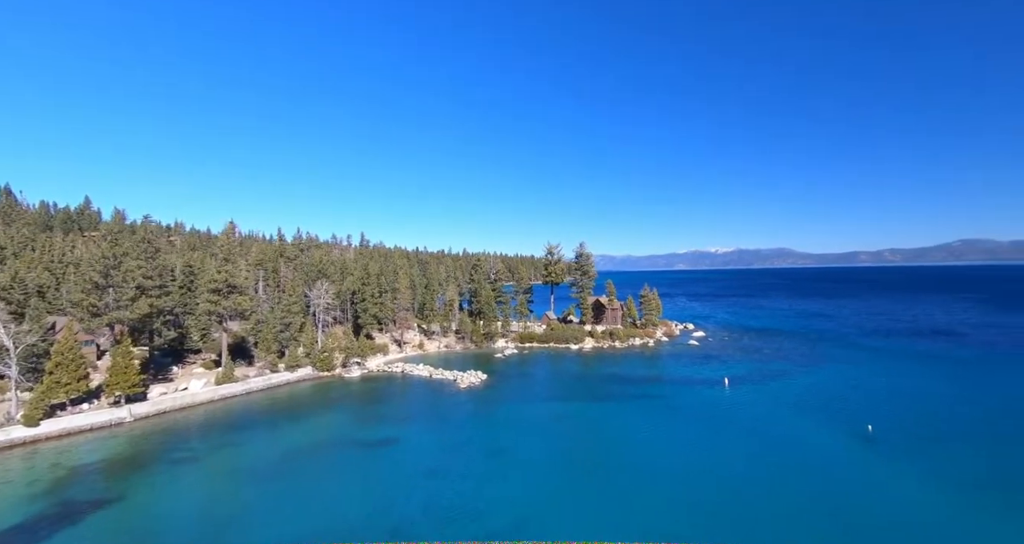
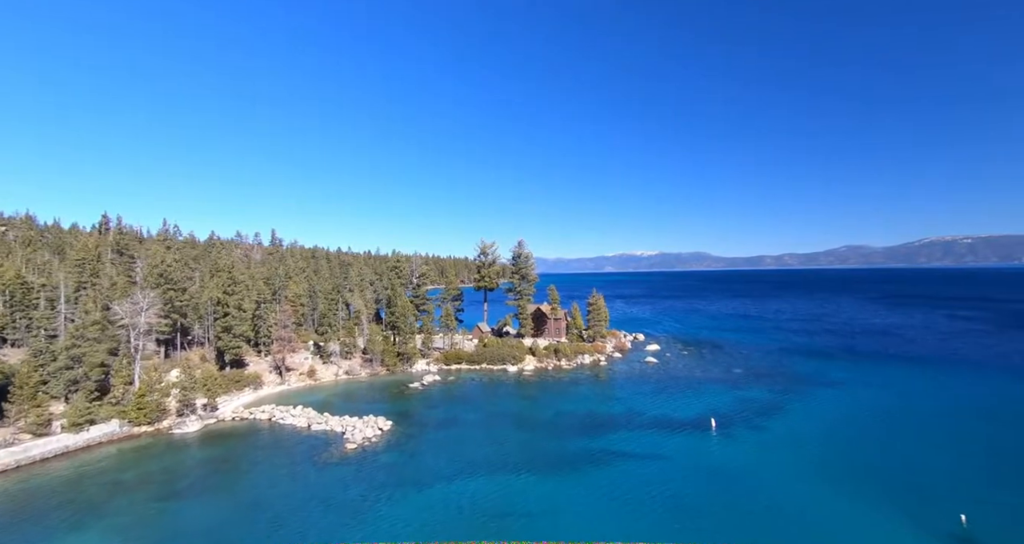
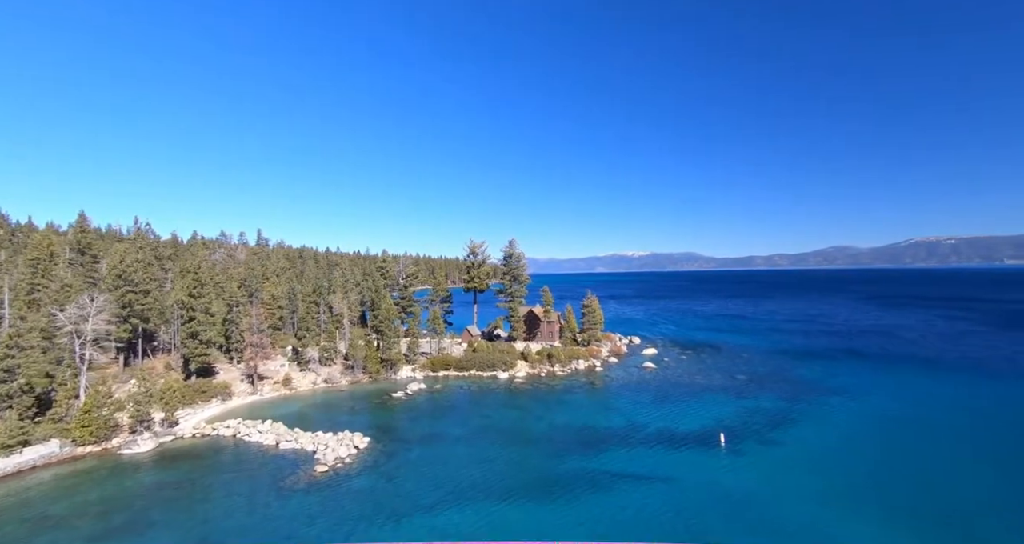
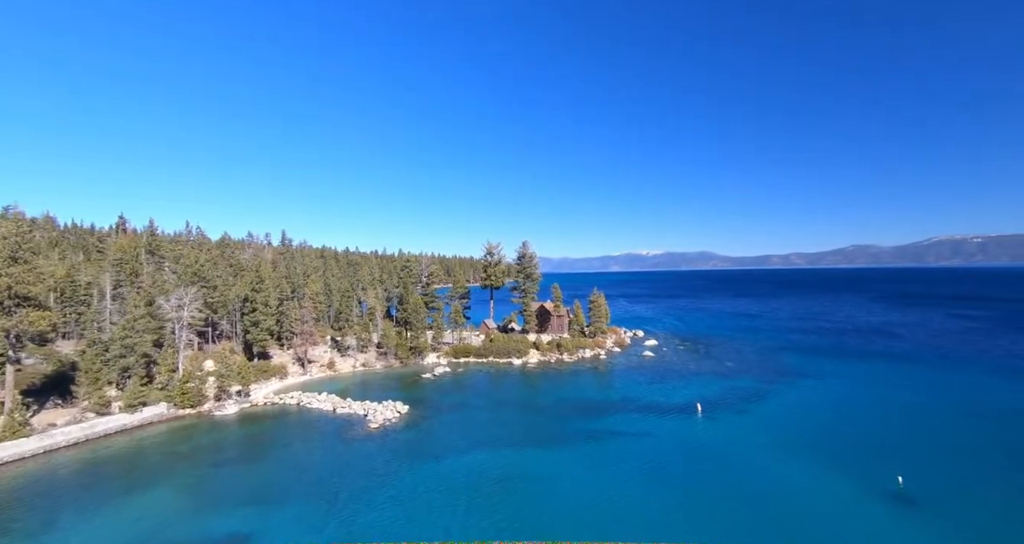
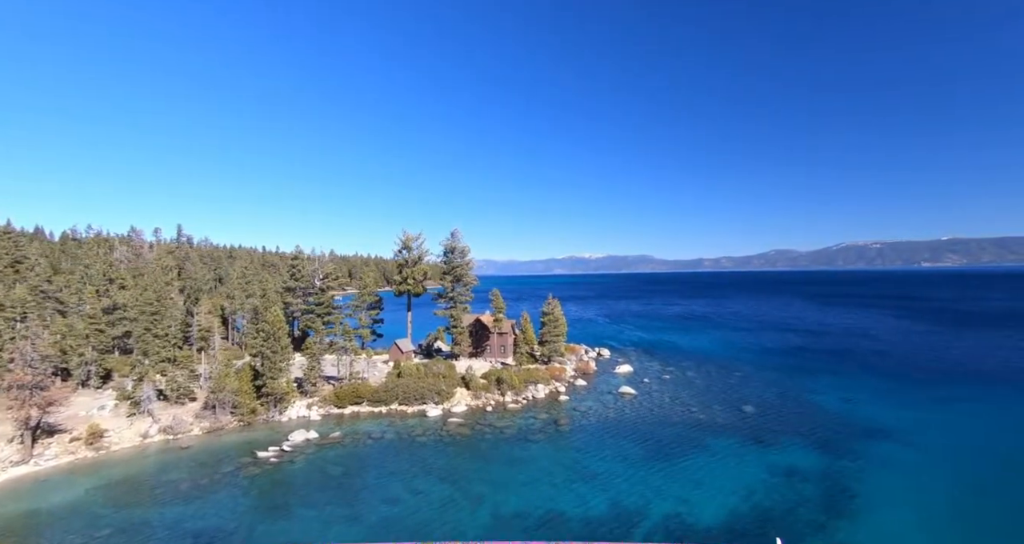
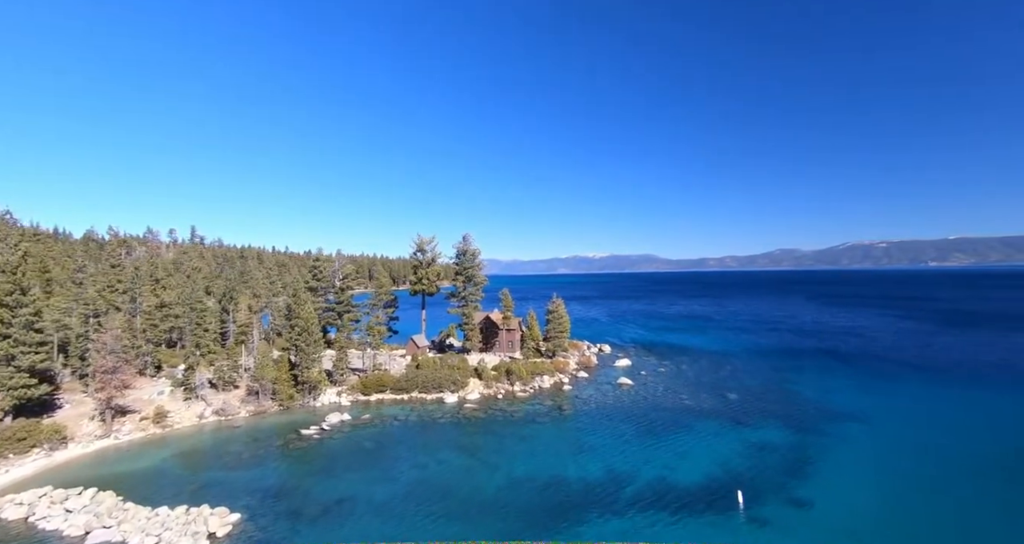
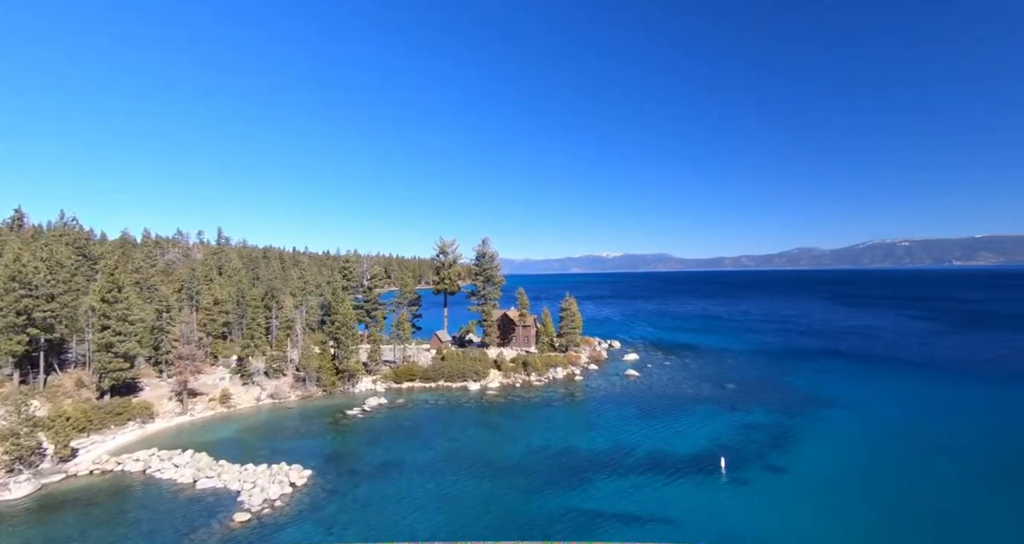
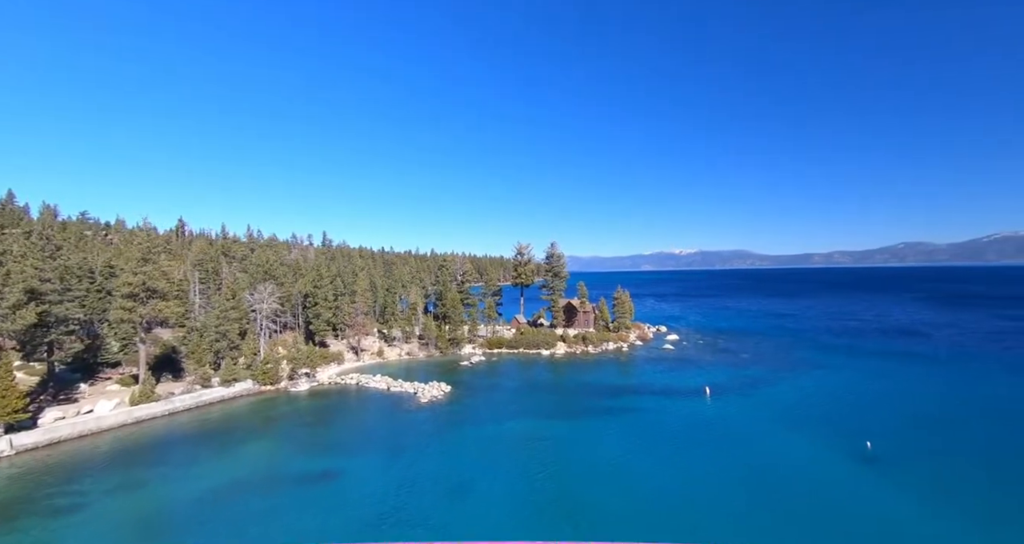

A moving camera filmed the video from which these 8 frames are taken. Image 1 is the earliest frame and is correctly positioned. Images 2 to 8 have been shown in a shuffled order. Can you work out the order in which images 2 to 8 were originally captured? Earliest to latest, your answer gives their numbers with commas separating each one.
8, 4, 2, 3, 7, 6, 5
